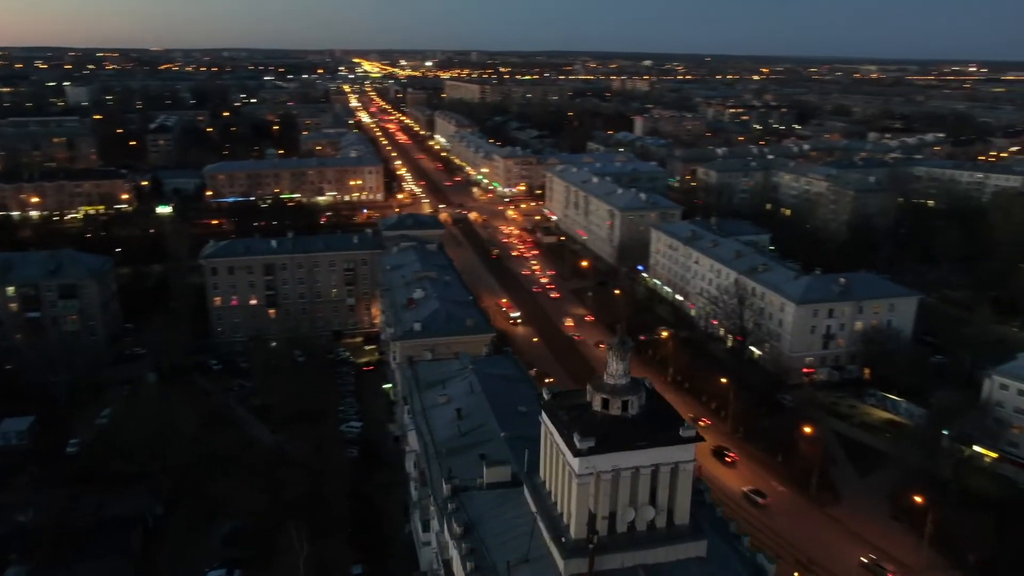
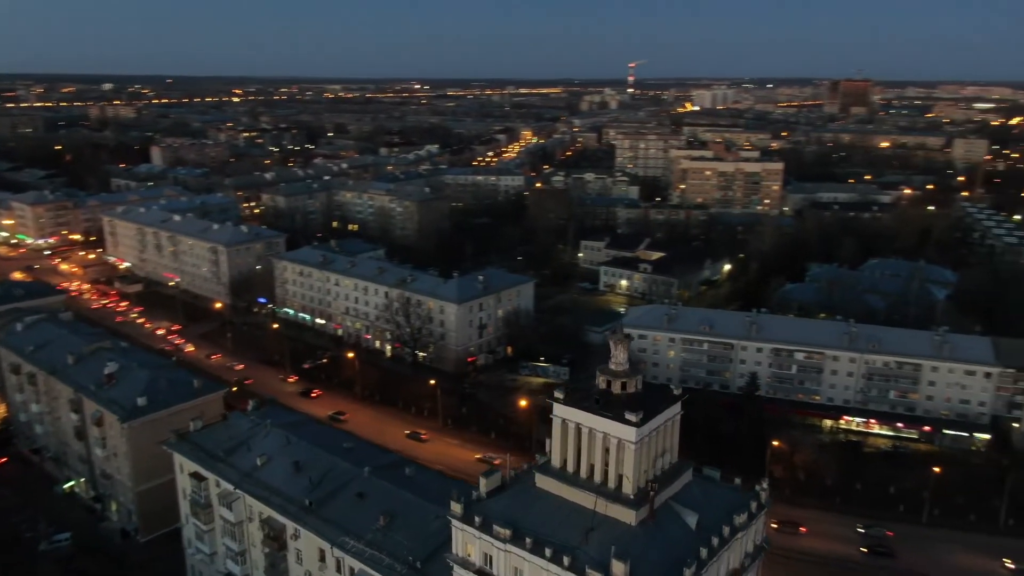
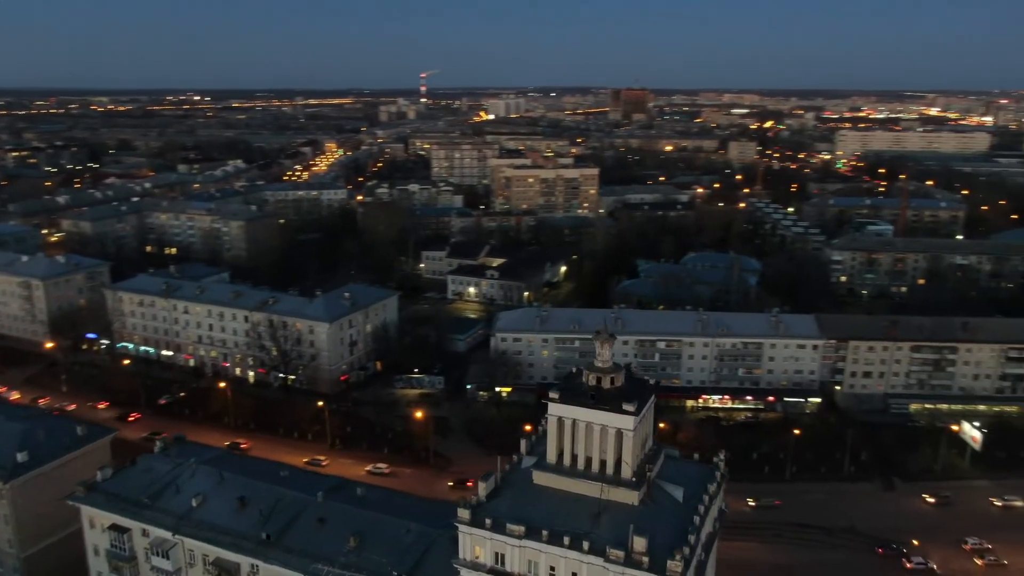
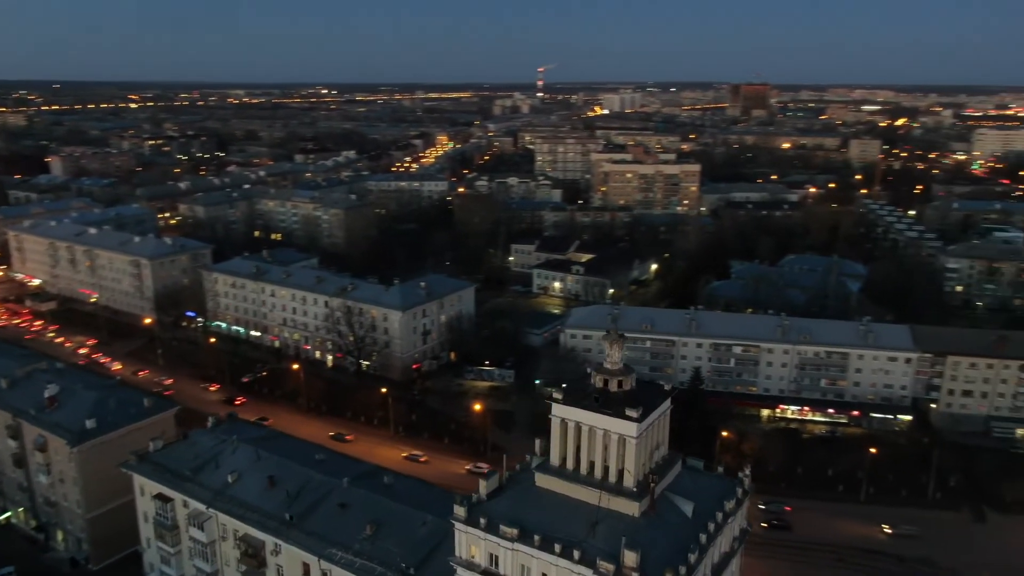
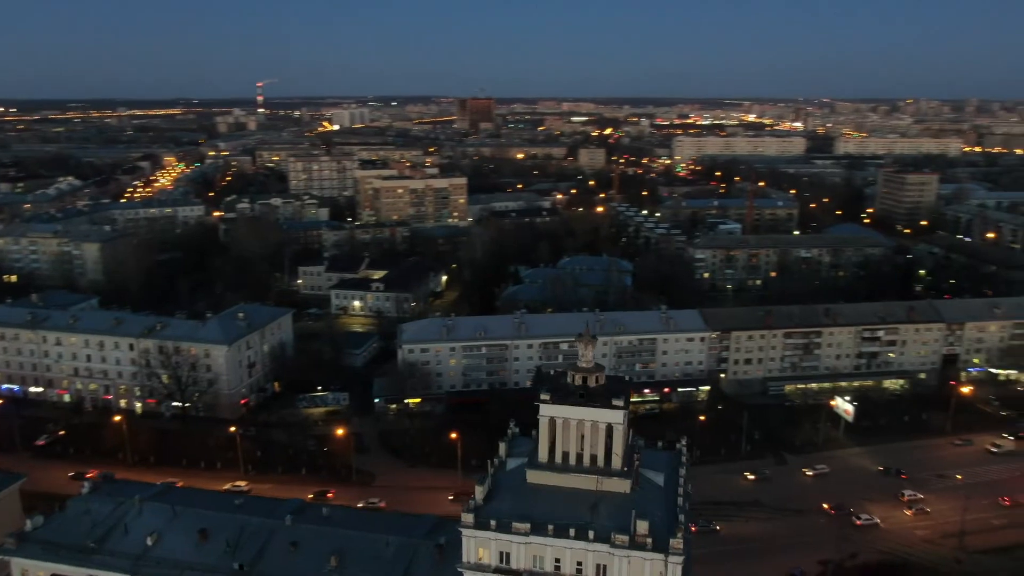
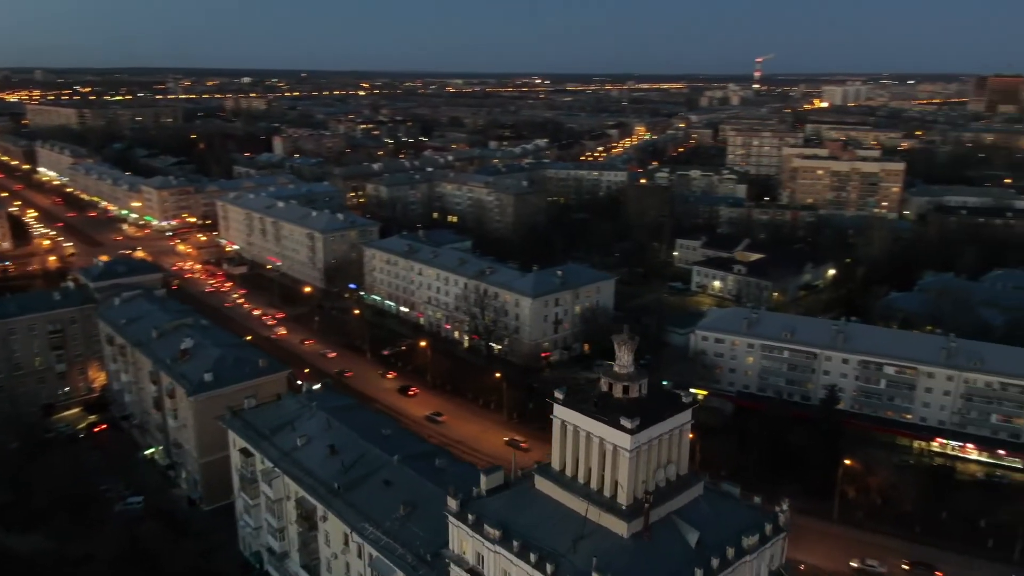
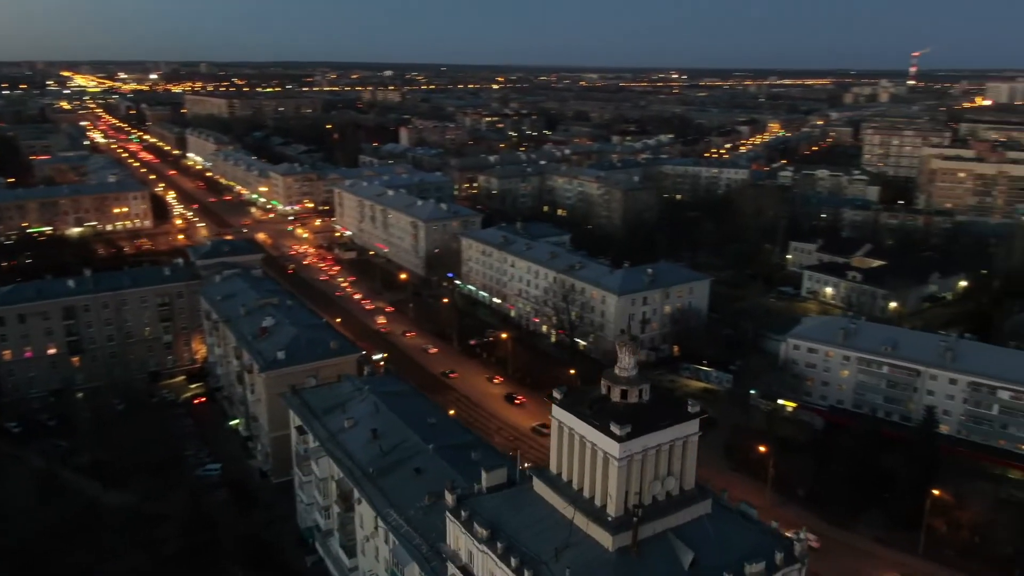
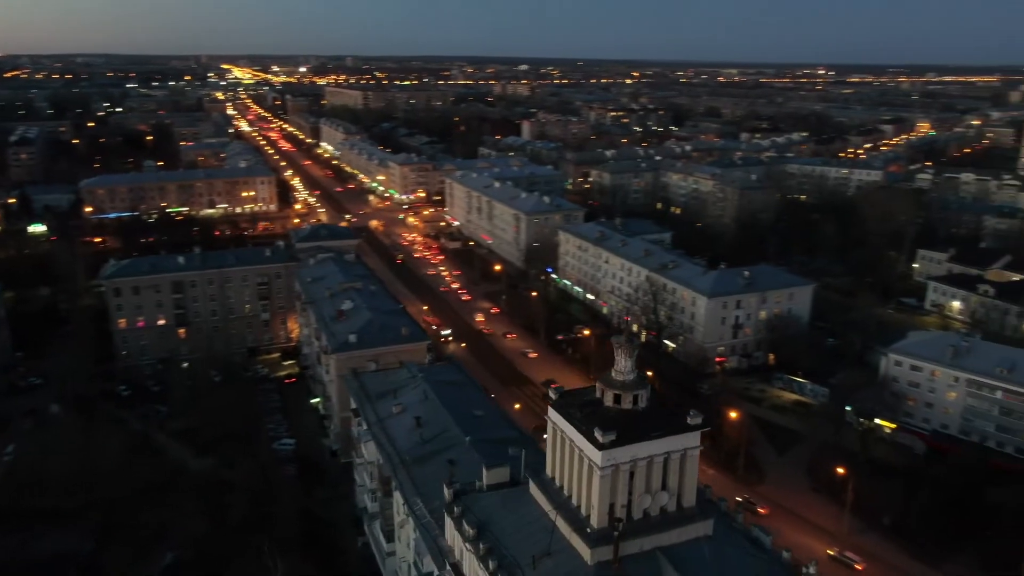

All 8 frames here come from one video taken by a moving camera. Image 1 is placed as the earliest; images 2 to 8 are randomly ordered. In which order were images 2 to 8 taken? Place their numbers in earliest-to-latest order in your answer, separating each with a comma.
8, 7, 6, 2, 4, 3, 5
